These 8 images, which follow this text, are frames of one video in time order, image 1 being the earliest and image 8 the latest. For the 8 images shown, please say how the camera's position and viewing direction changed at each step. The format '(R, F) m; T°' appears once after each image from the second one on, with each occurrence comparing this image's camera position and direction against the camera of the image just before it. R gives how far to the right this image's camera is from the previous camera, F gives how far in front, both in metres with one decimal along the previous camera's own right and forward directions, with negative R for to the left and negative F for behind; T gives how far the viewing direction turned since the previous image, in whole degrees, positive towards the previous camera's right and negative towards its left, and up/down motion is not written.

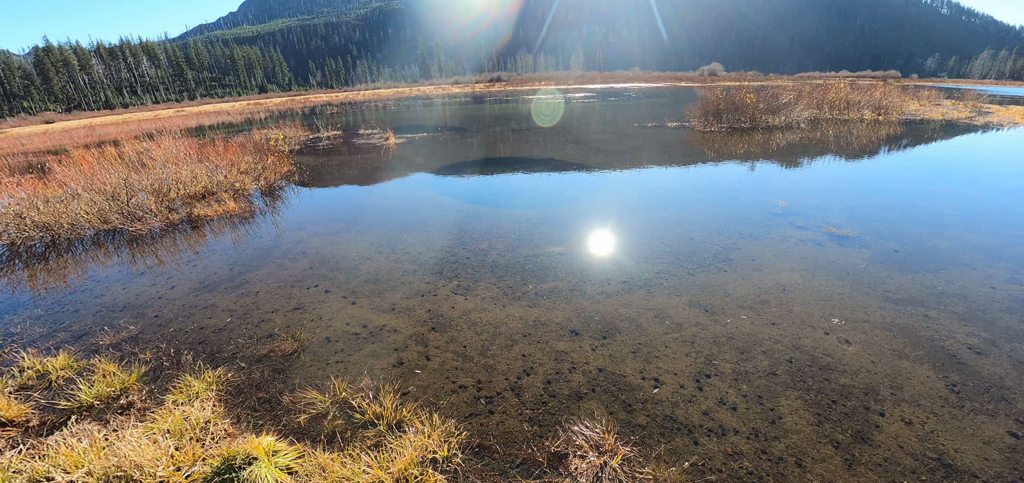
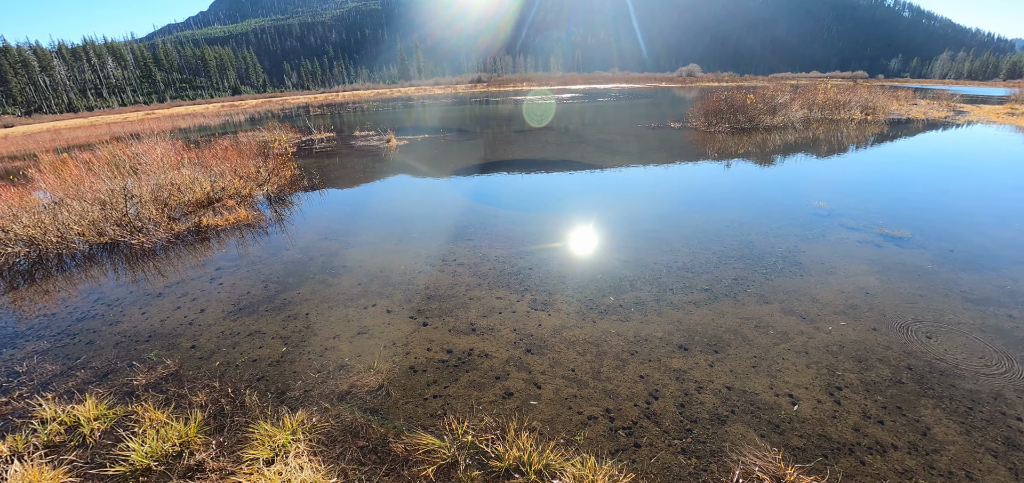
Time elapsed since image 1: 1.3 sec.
(-1.6, +0.6) m; +4°
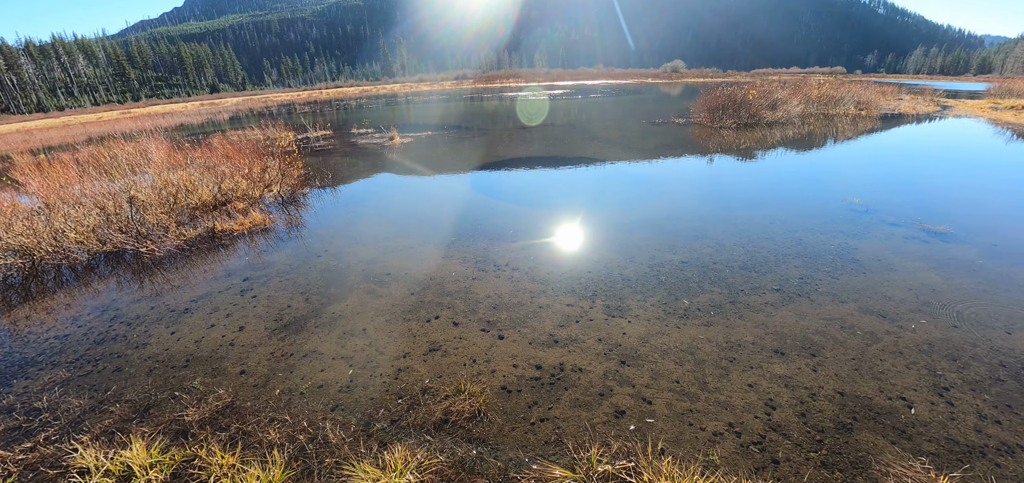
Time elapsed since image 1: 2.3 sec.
(-1.3, +0.4) m; +3°
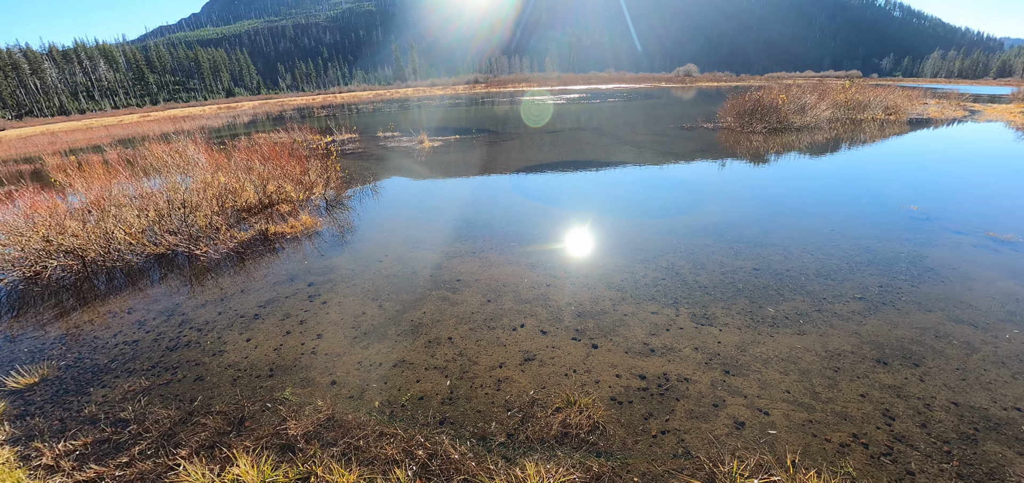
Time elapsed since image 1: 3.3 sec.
(-1.1, 0.0) m; 0°
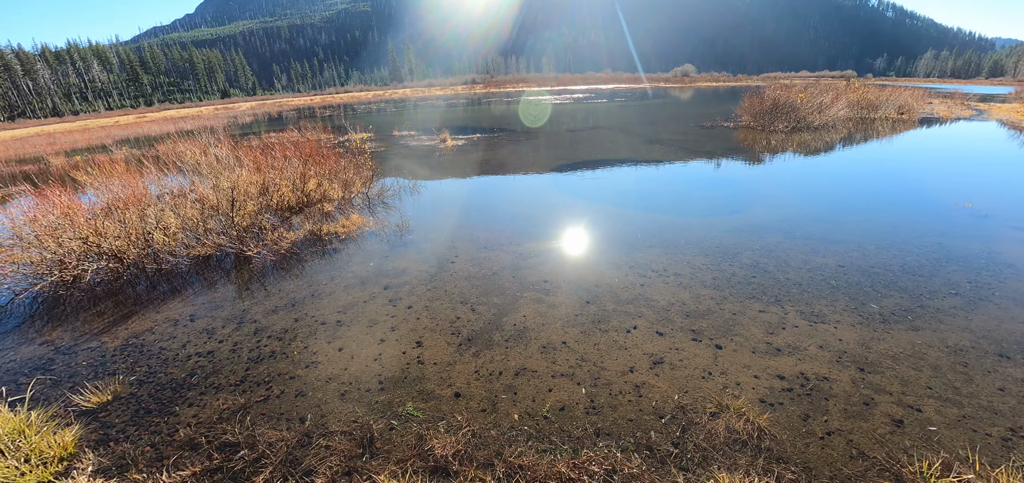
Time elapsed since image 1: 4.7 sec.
(-1.6, +0.1) m; +2°
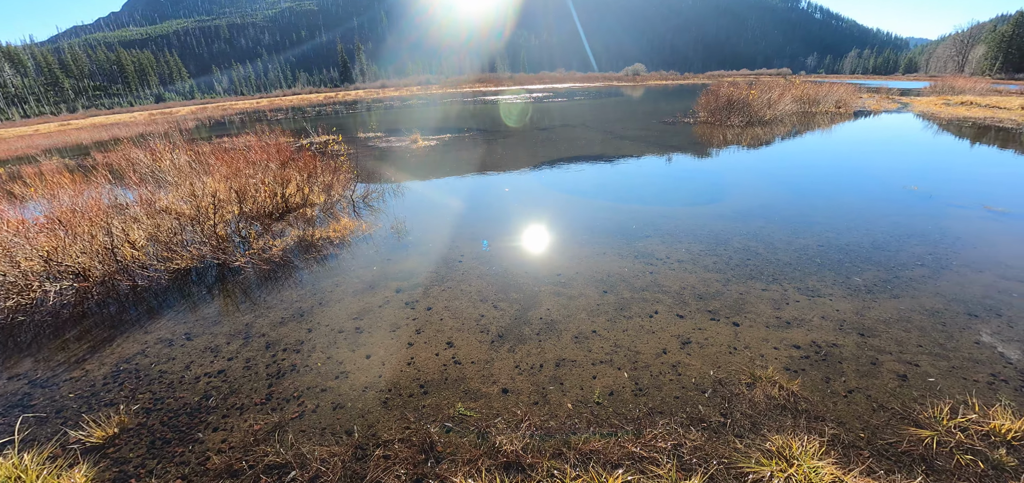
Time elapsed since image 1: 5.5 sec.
(-0.9, -0.1) m; +6°
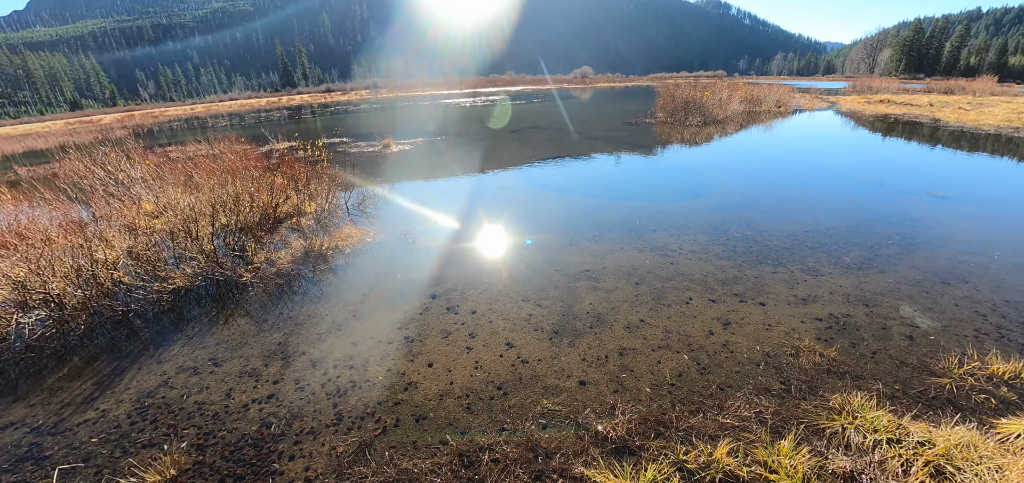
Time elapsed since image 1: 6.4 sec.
(-1.4, -0.2) m; +7°
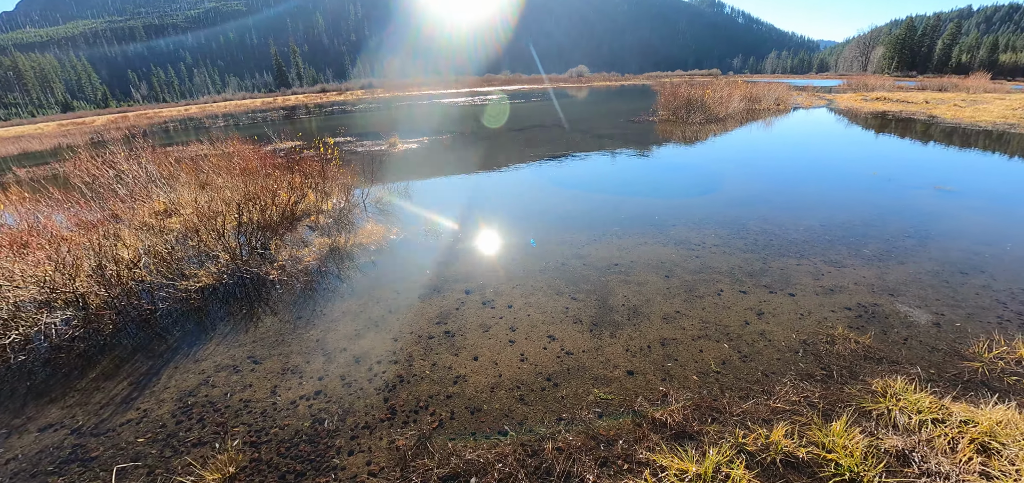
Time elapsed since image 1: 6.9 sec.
(-0.7, -0.1) m; +1°
